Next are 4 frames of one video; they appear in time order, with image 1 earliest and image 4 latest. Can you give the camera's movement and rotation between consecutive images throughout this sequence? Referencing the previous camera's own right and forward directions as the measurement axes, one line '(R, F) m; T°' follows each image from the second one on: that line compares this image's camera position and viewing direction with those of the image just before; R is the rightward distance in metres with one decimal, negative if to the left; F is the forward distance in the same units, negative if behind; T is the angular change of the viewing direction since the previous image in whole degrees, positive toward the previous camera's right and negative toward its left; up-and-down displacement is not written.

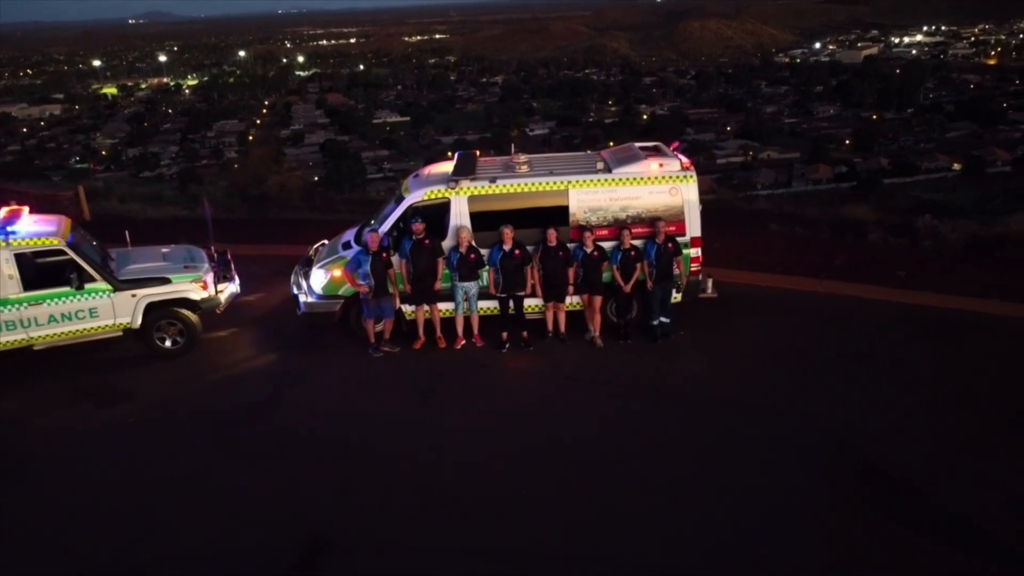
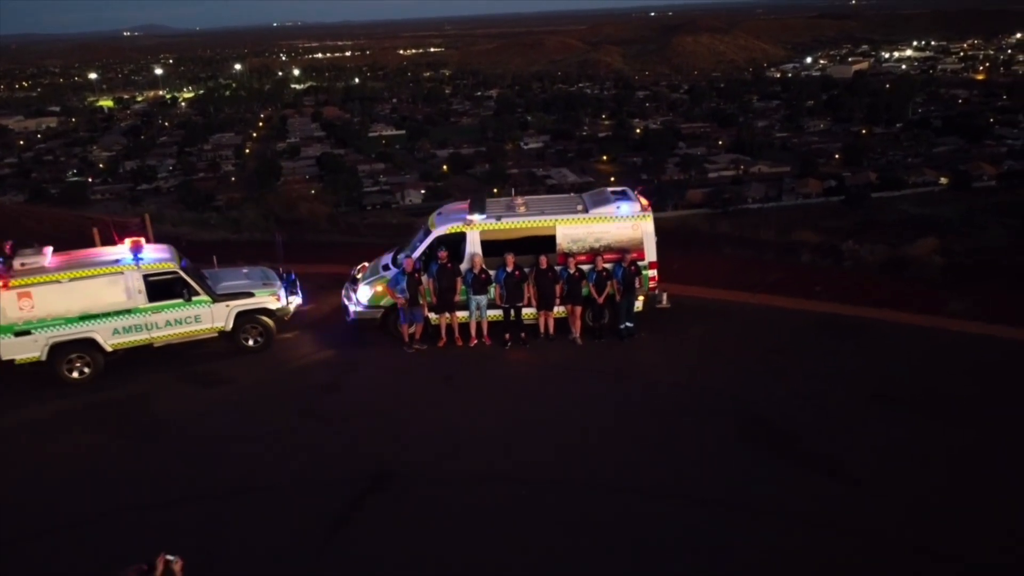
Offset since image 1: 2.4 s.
(0.0, -0.8) m; 0°
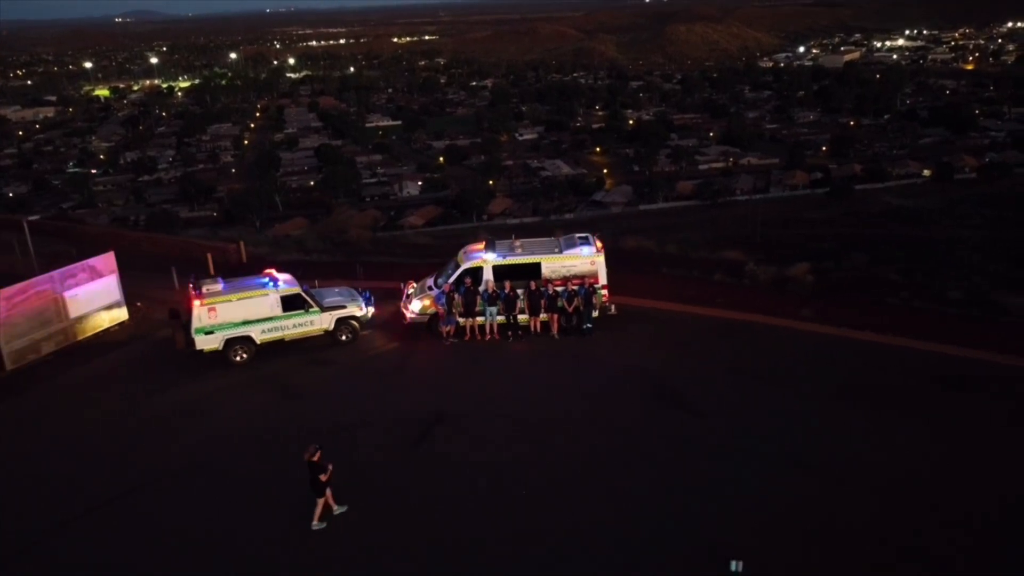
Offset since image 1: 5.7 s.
(0.0, -1.8) m; 0°
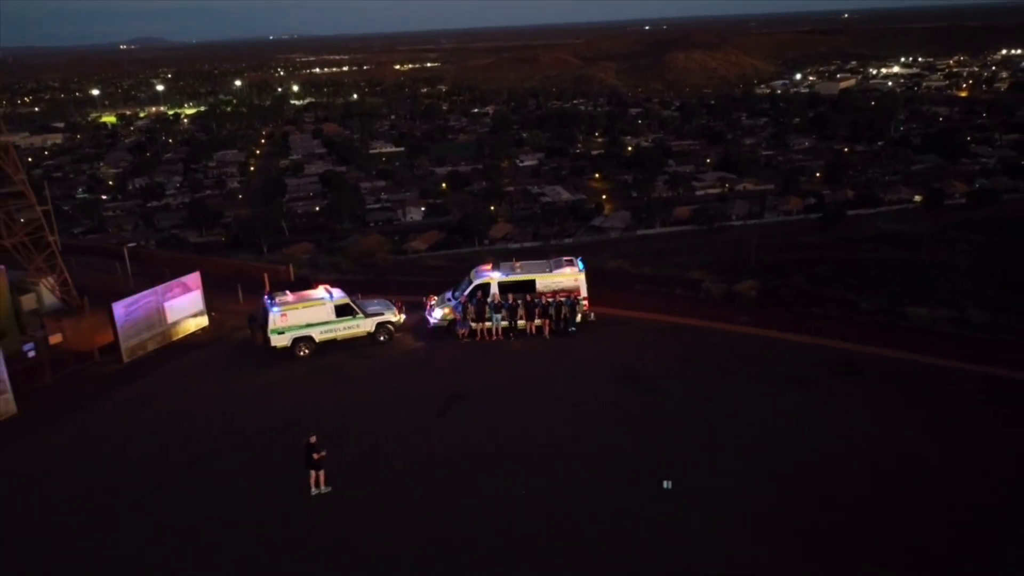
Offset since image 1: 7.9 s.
(0.0, -1.5) m; 0°
